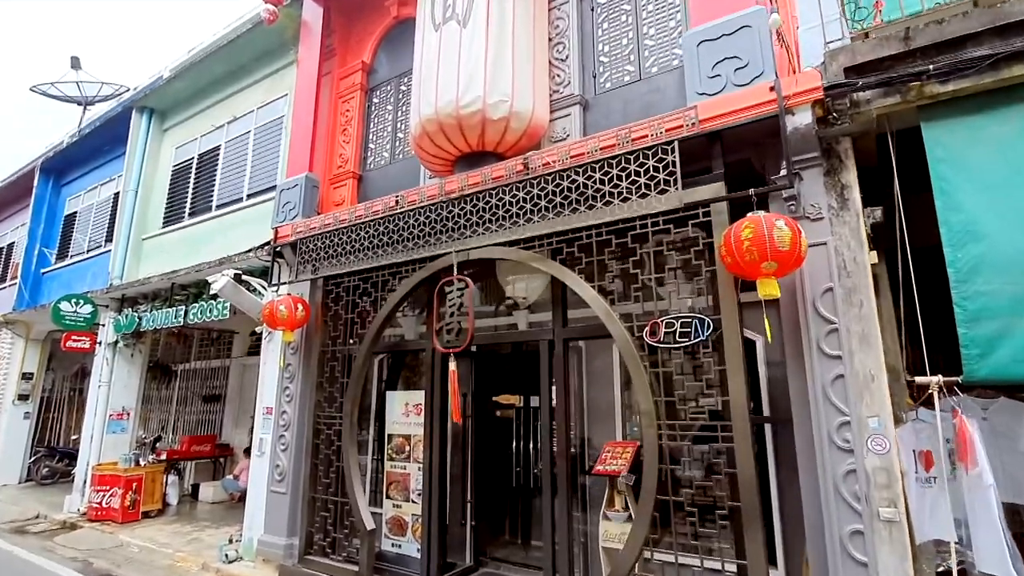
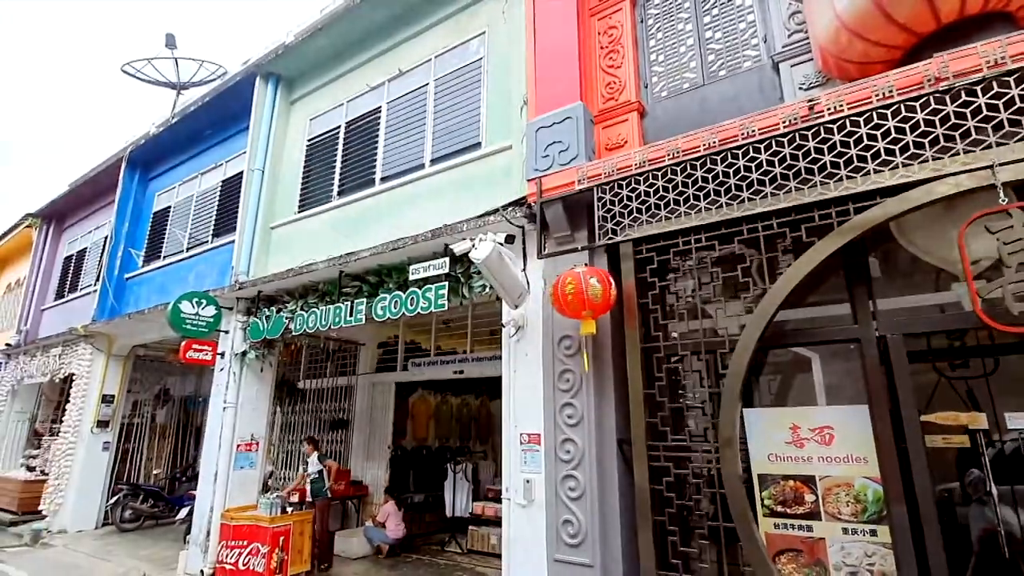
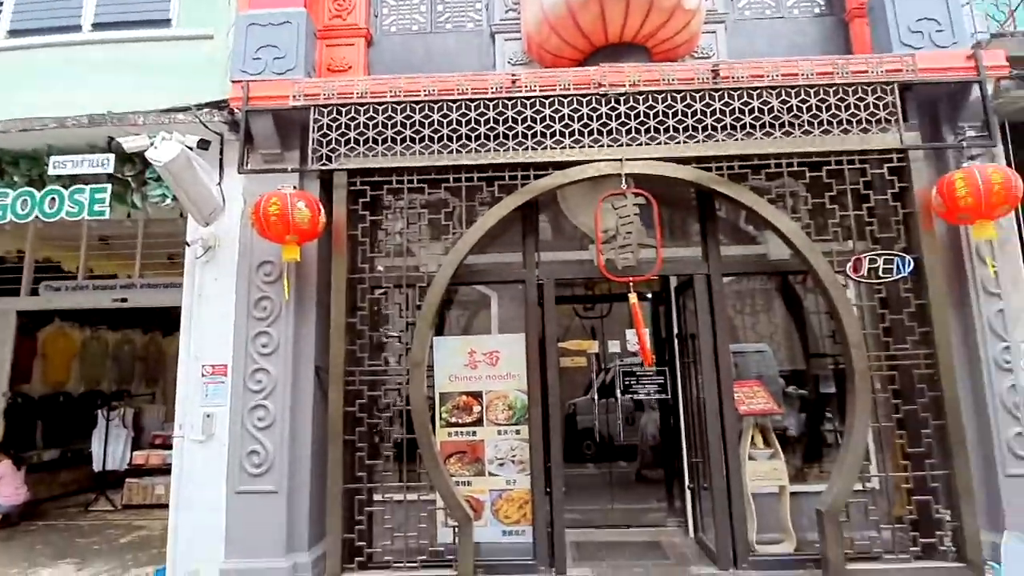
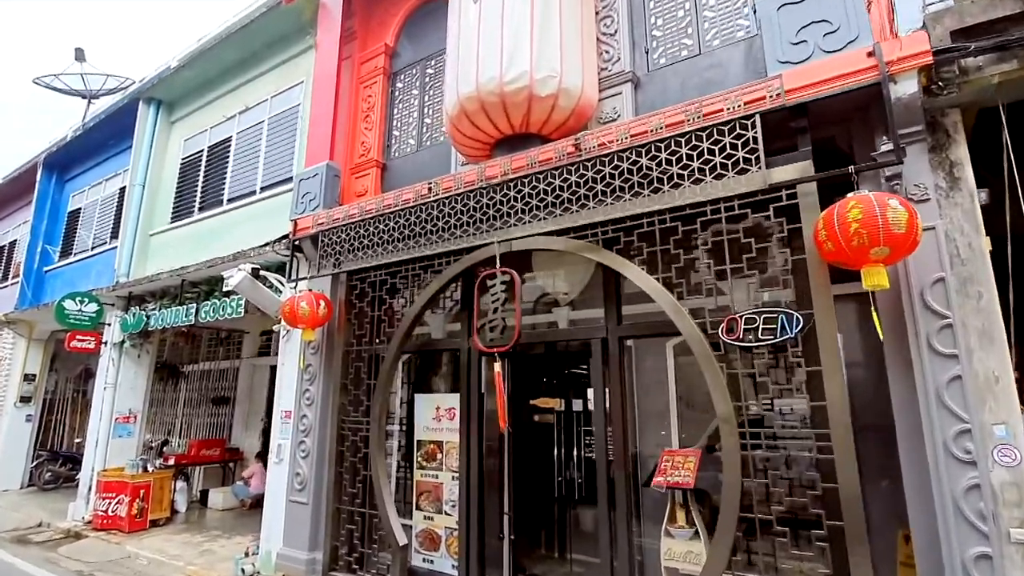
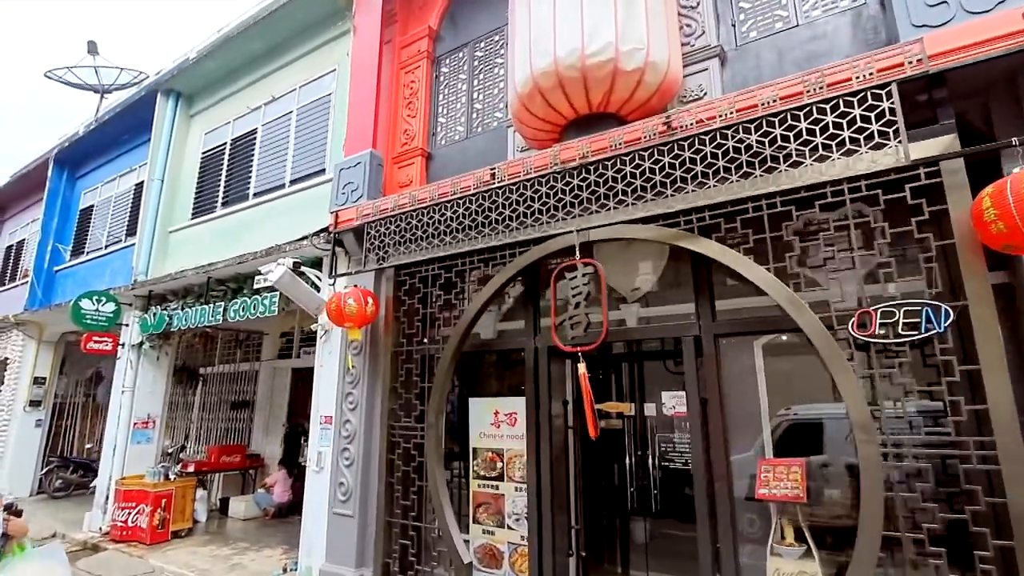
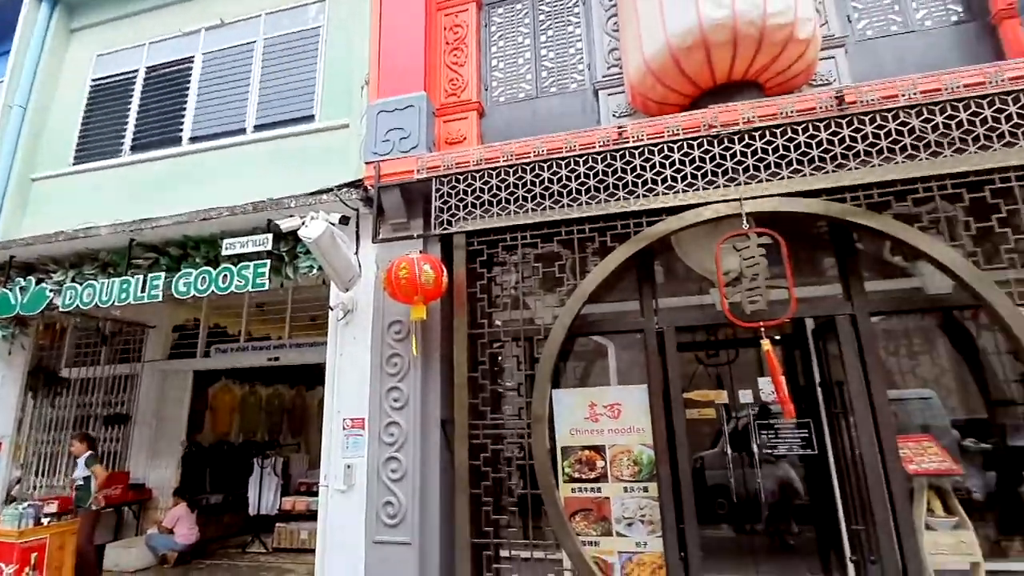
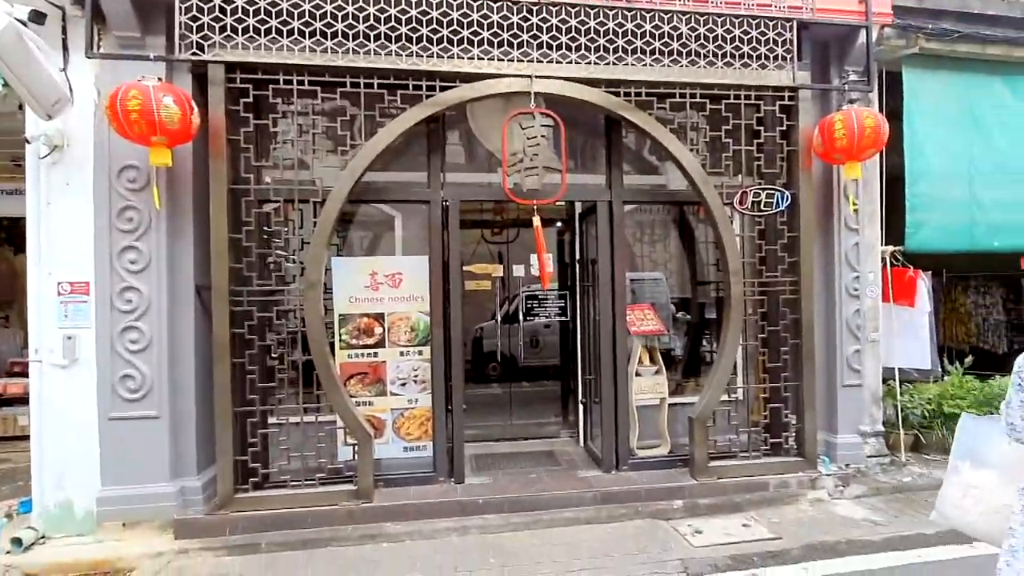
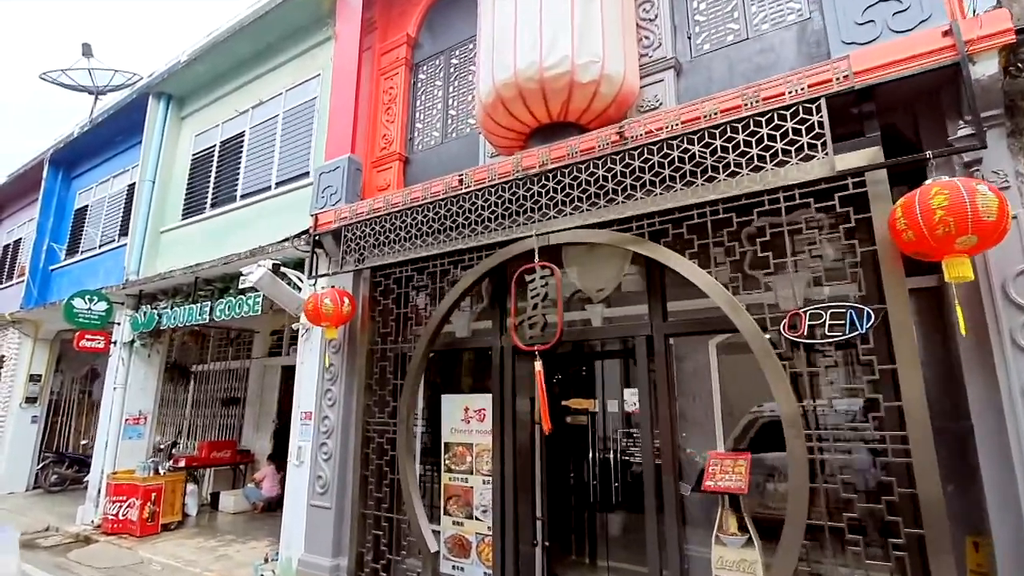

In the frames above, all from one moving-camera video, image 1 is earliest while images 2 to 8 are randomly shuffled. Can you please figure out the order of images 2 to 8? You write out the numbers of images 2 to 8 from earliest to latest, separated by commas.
4, 8, 5, 2, 6, 3, 7
